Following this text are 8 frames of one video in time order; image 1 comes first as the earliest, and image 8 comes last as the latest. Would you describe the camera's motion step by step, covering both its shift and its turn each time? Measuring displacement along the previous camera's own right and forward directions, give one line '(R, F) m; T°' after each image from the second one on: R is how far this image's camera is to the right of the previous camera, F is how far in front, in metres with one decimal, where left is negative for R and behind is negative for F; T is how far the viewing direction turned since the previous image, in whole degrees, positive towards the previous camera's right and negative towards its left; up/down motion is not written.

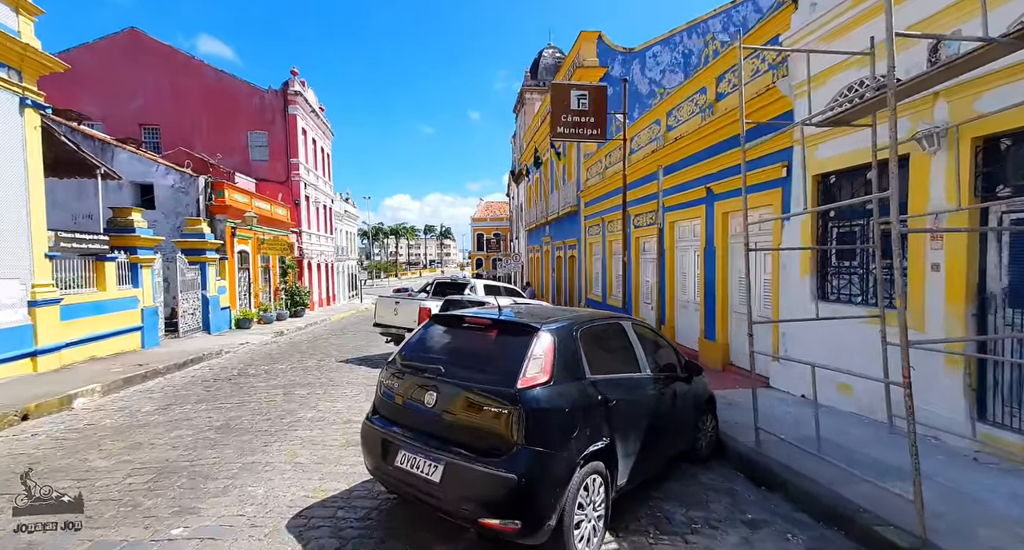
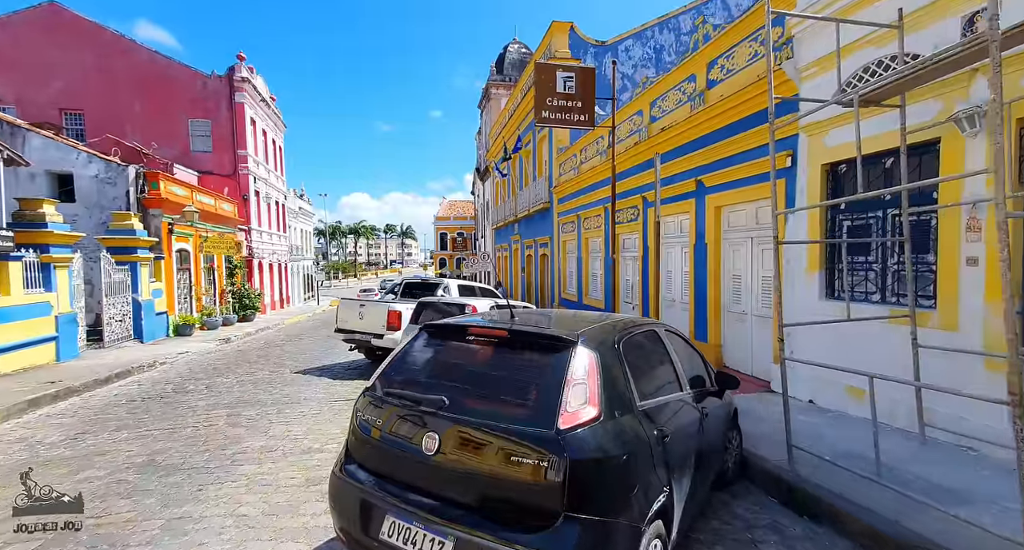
(-0.3, +0.8) m; +5°
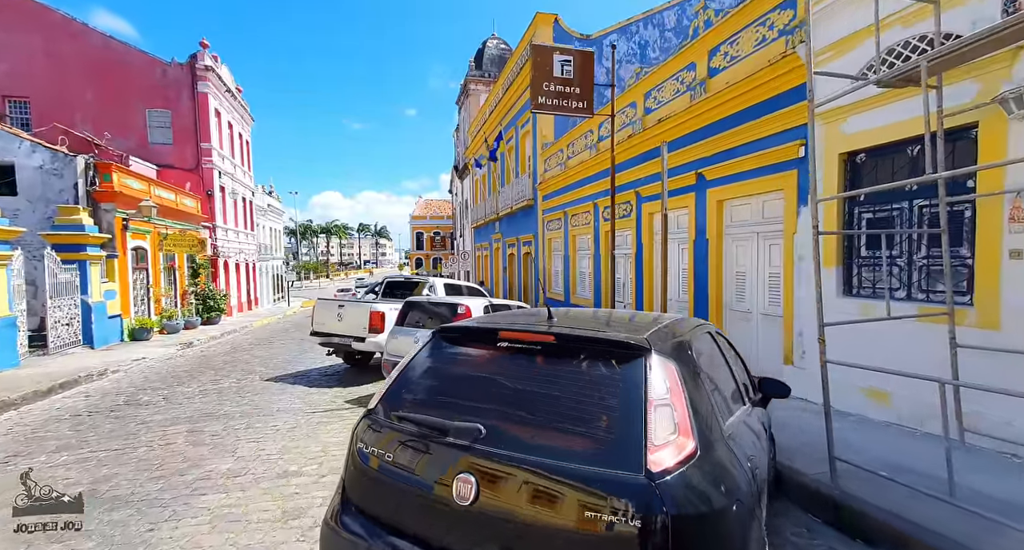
(-0.3, +0.6) m; +3°
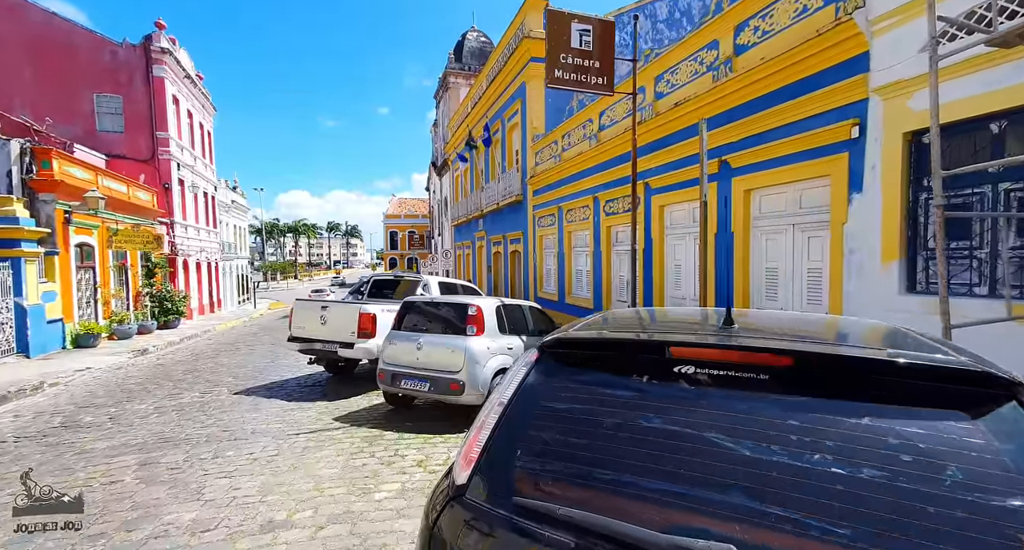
(-0.5, +0.9) m; +3°
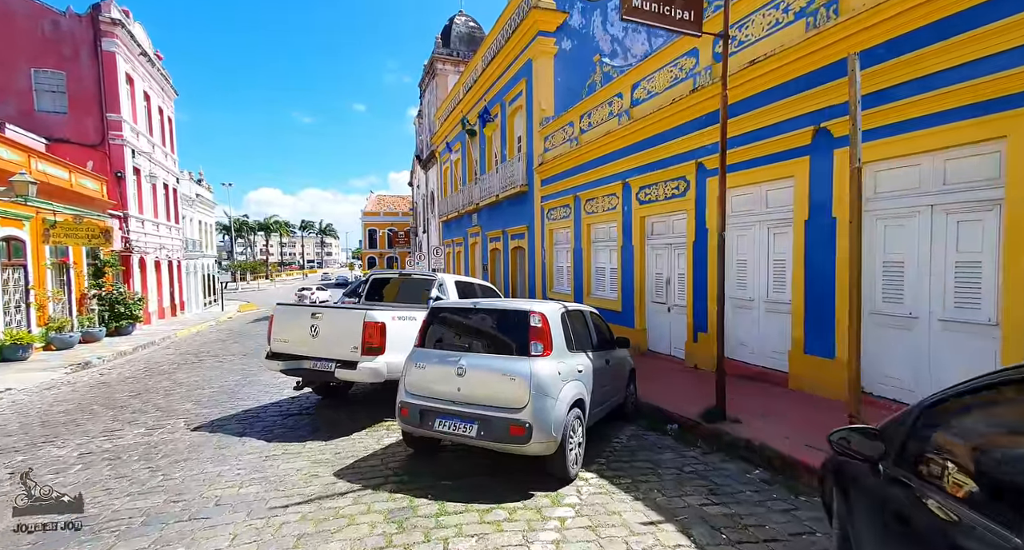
(-0.8, +1.6) m; +3°
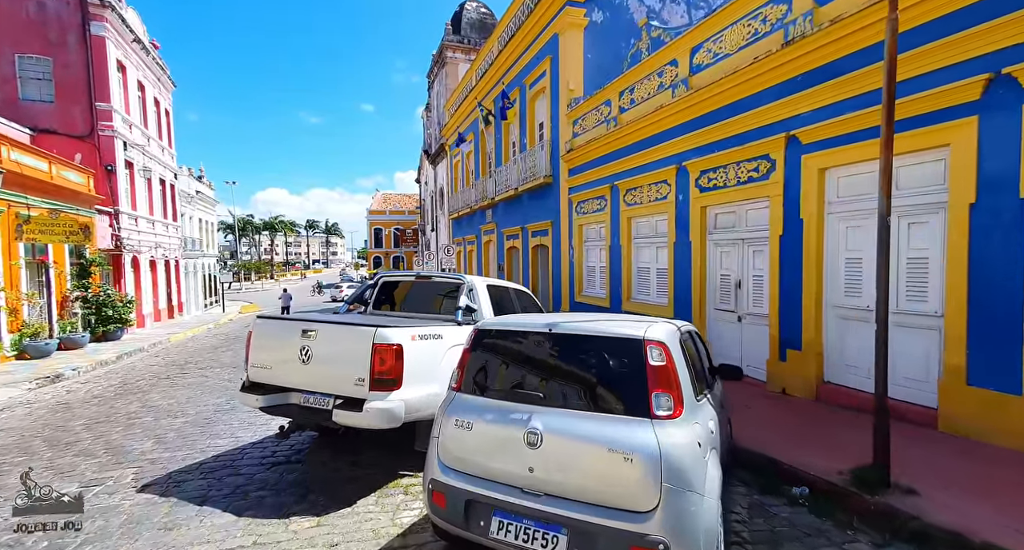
(-0.5, +1.5) m; -1°
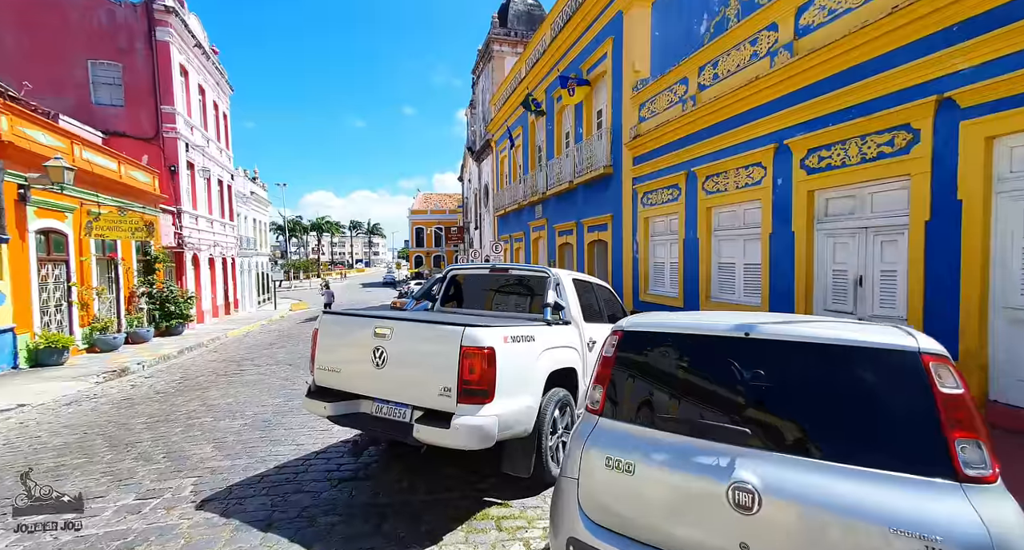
(-0.5, +0.7) m; -5°
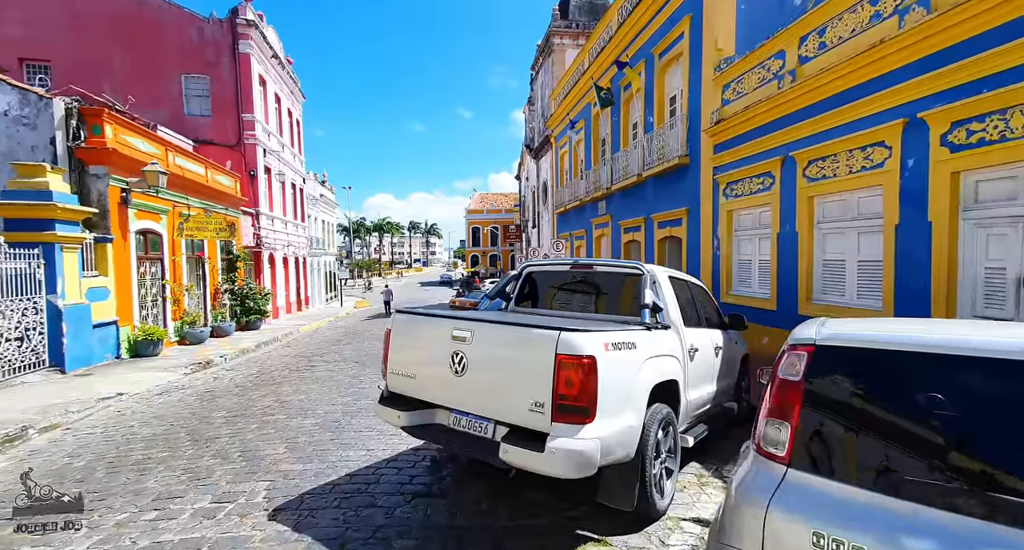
(-0.3, +0.5) m; -7°
